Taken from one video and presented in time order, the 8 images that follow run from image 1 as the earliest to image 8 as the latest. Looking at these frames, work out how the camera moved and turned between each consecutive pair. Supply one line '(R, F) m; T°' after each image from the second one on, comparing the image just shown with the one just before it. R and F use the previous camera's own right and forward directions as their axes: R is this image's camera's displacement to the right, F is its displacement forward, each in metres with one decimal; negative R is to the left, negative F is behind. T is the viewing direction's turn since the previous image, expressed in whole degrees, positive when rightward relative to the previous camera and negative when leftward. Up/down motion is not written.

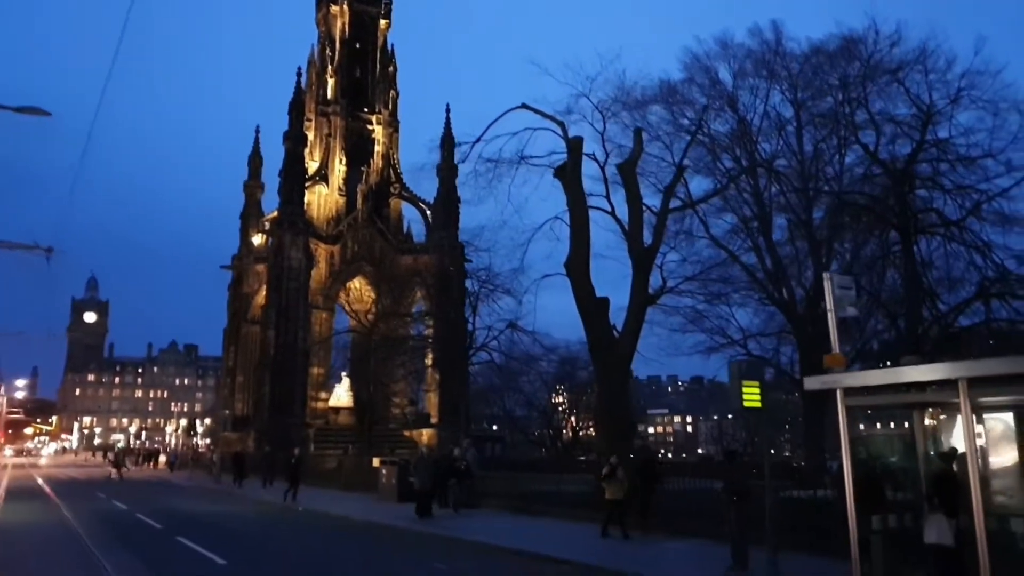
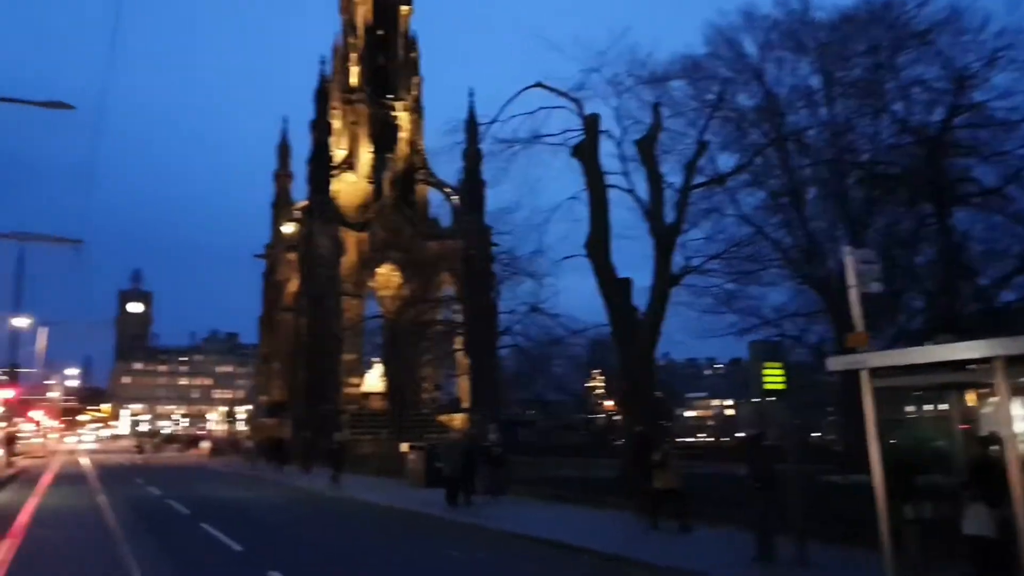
(+0.4, +0.4) m; -2°
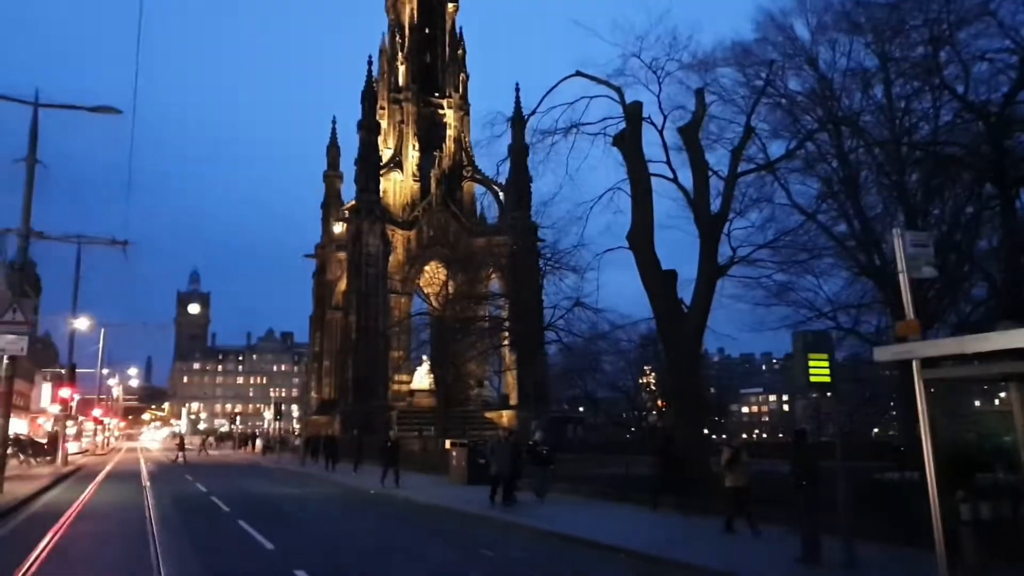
(+0.2, +0.3) m; -3°
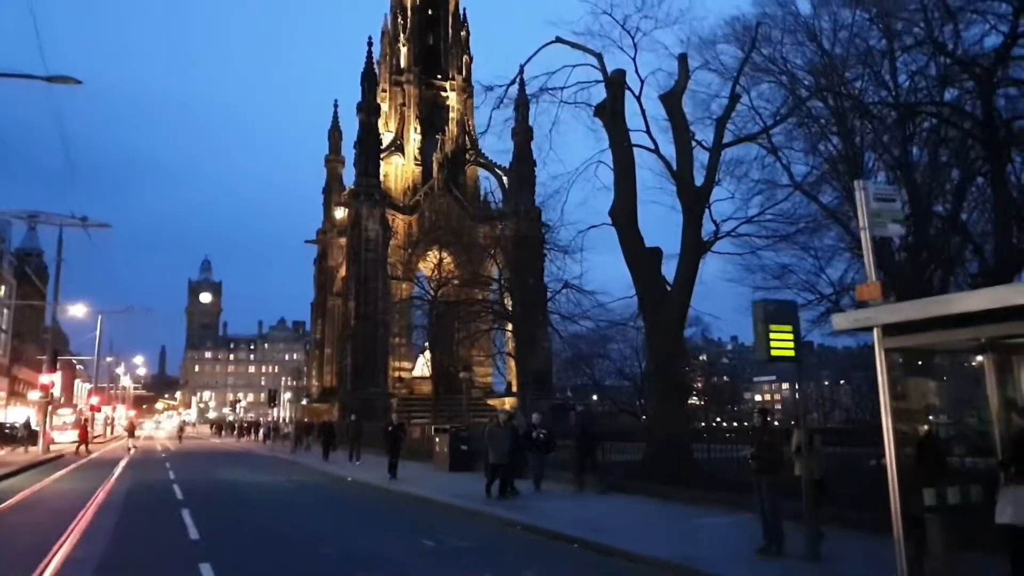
(+0.8, +0.8) m; -1°
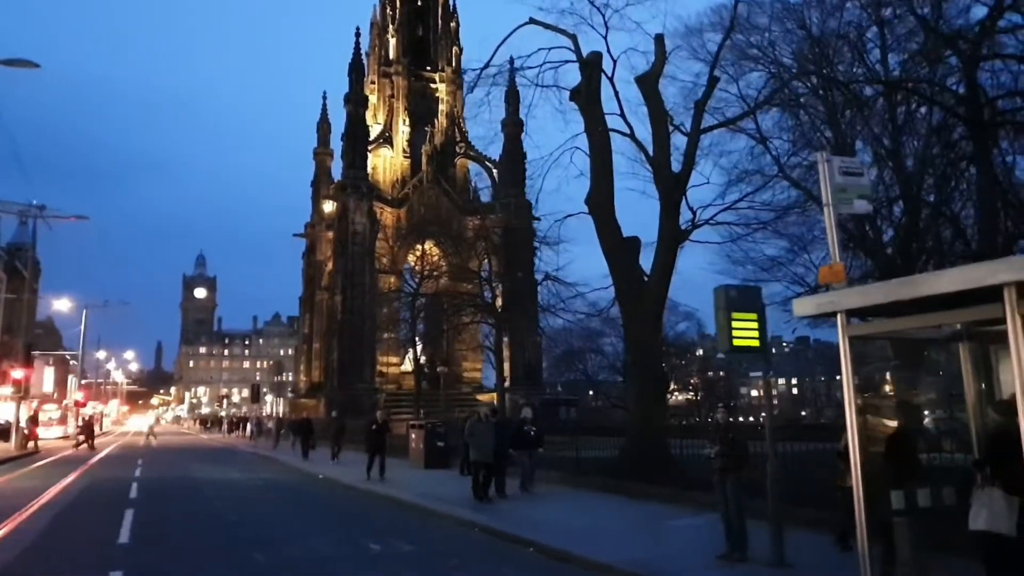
(+0.5, +0.6) m; 0°
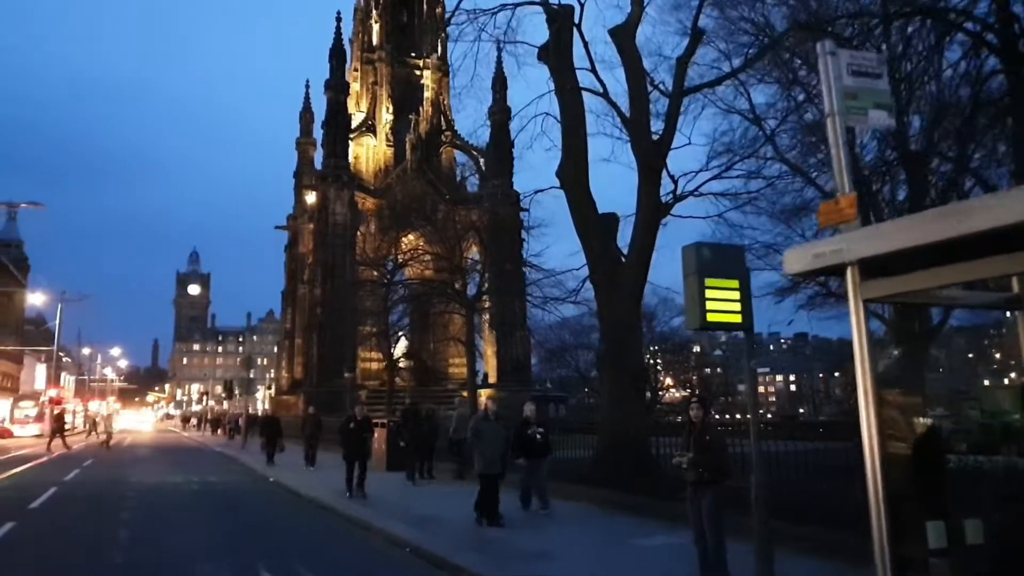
(+0.6, +1.9) m; 0°
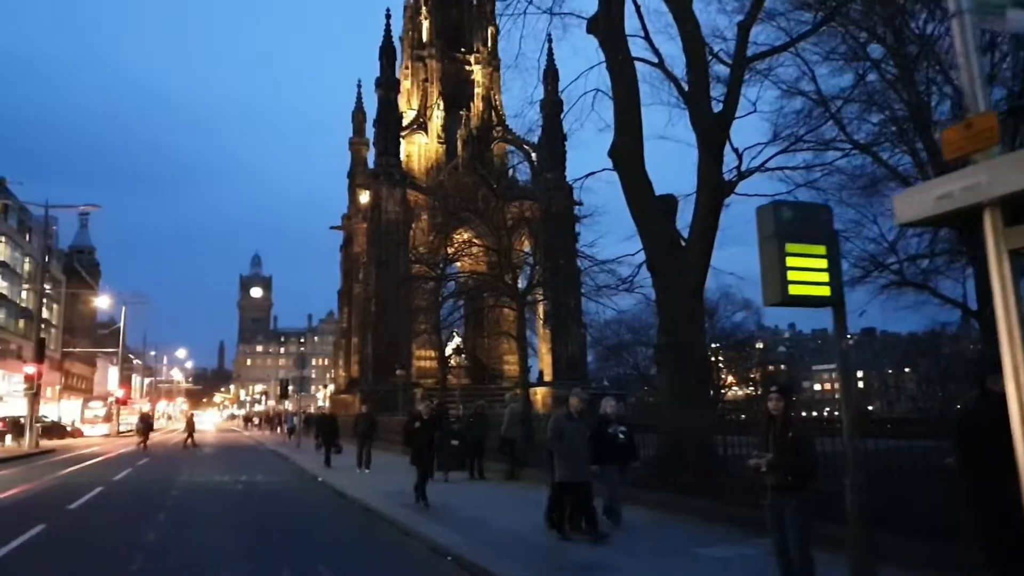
(+0.1, +0.9) m; -4°
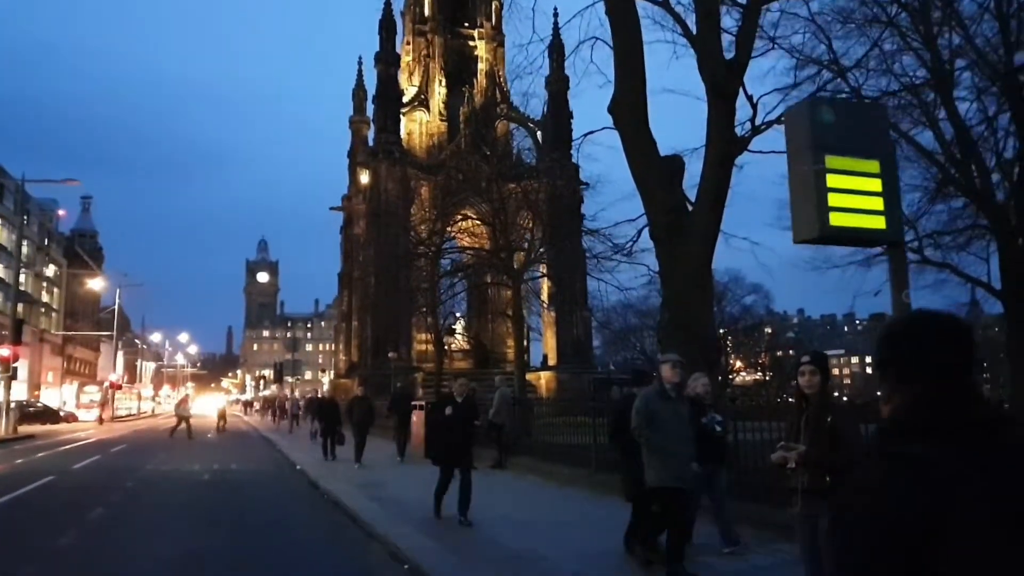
(+0.3, +1.4) m; -1°
